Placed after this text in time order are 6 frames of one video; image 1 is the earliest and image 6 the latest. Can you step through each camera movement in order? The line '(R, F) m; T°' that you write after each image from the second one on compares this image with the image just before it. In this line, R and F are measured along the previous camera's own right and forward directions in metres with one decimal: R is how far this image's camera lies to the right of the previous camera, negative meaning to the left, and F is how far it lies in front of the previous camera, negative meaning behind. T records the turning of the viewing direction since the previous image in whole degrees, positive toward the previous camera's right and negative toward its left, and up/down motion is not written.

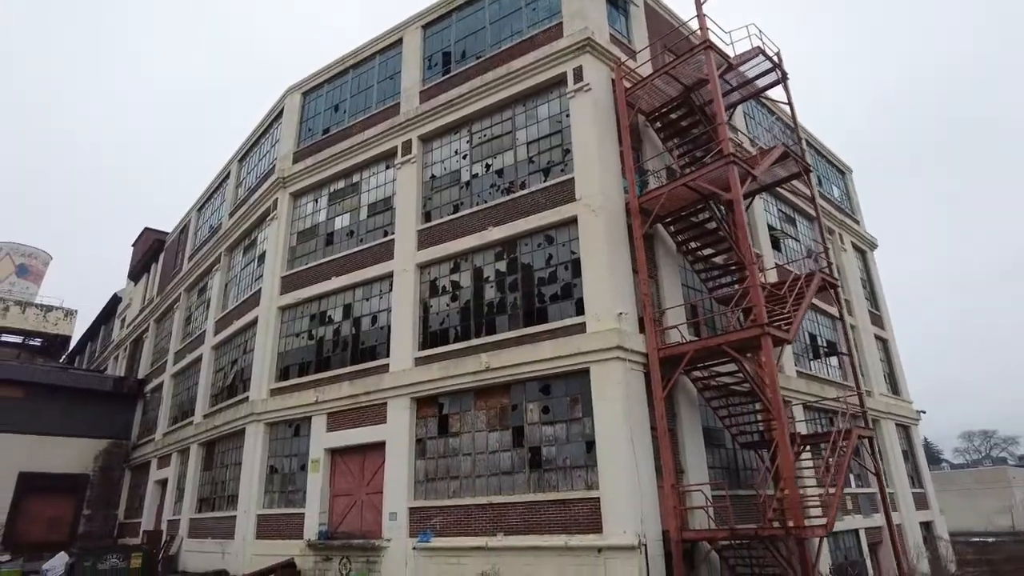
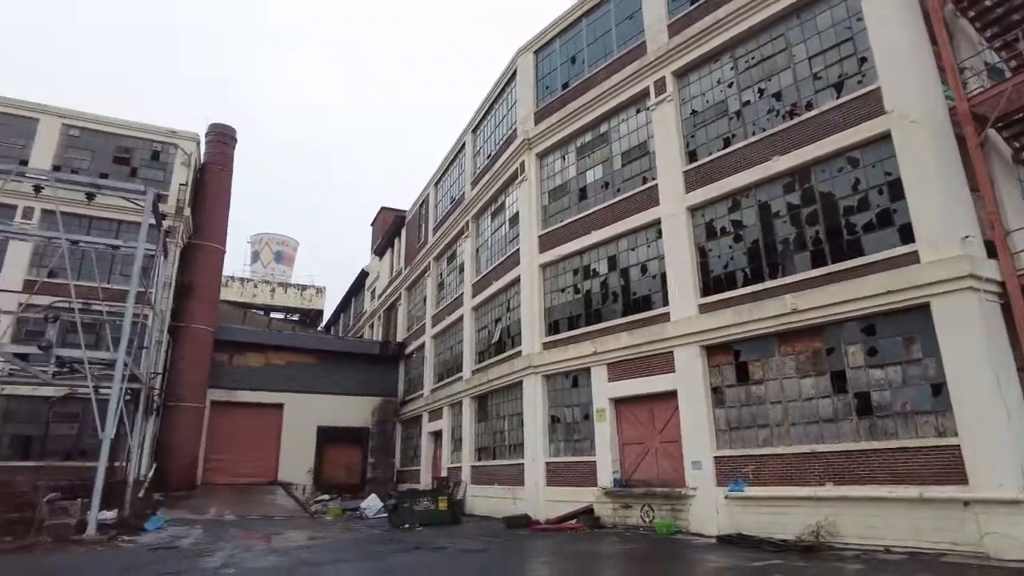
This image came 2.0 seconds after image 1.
(-1.8, +0.1) m; -16°
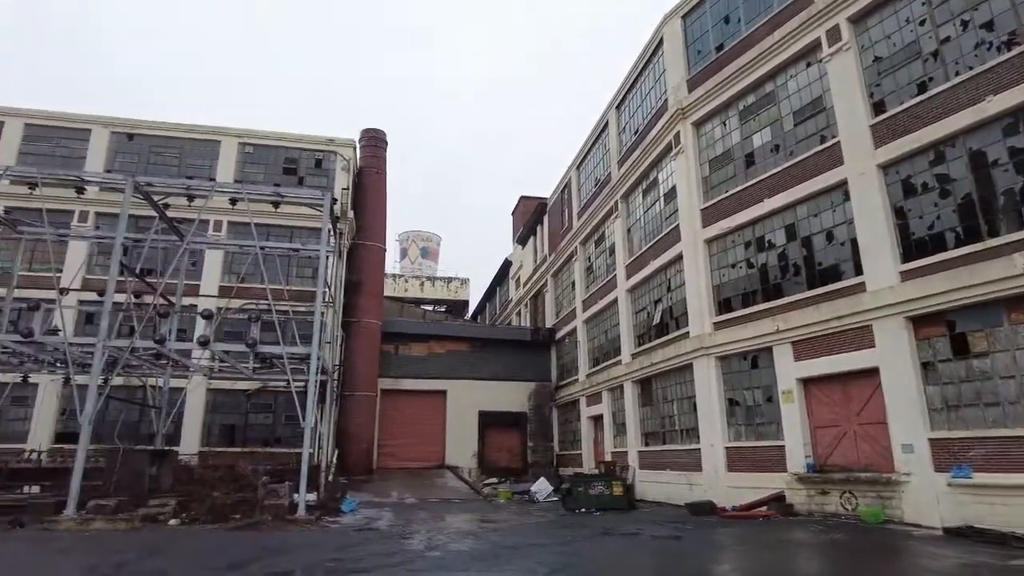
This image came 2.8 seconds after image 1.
(-0.7, +0.2) m; -12°
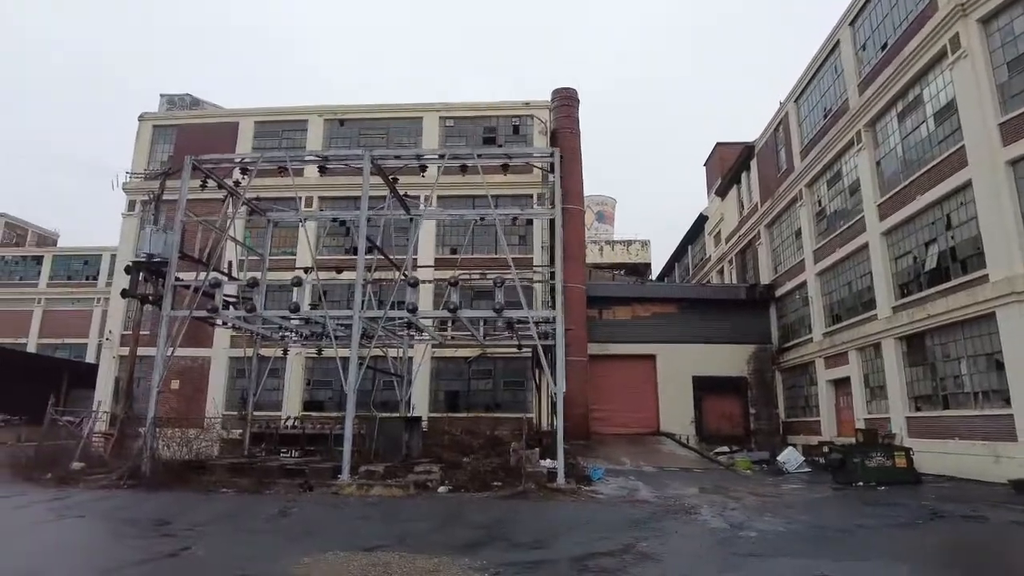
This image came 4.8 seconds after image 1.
(-1.7, +0.9) m; -15°
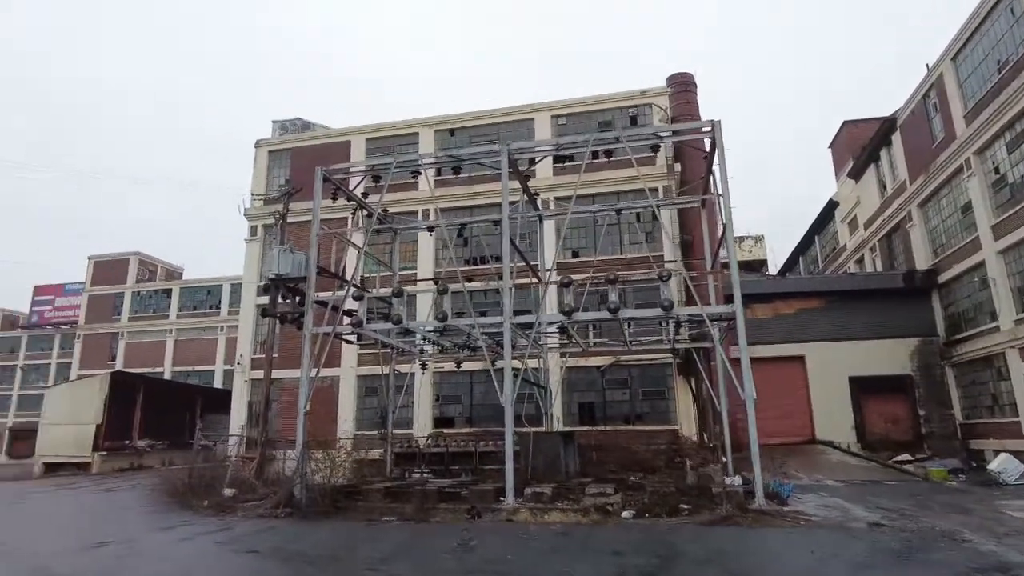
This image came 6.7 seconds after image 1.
(-1.4, +1.3) m; -8°
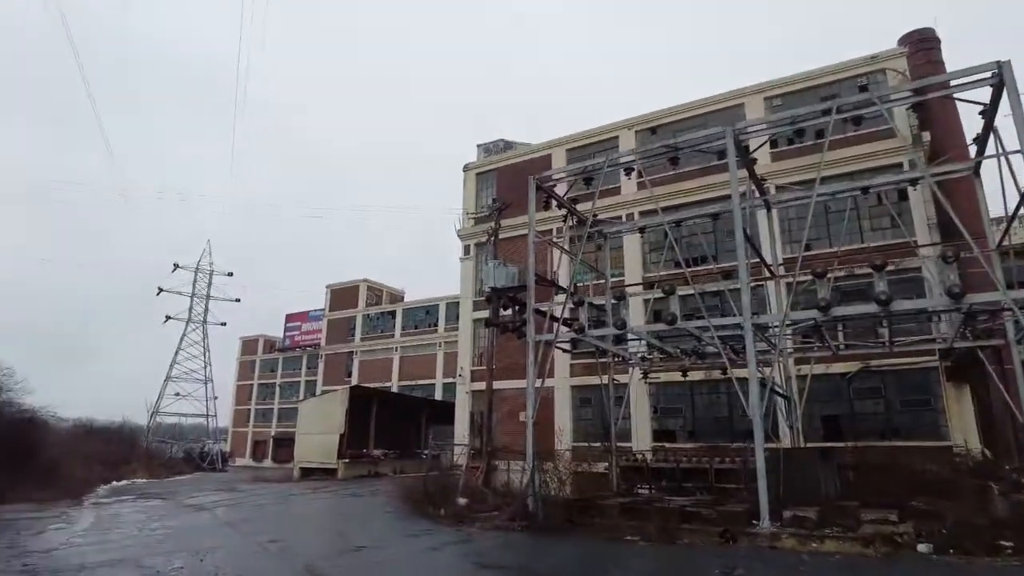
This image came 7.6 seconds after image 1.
(-0.6, +0.6) m; -17°
